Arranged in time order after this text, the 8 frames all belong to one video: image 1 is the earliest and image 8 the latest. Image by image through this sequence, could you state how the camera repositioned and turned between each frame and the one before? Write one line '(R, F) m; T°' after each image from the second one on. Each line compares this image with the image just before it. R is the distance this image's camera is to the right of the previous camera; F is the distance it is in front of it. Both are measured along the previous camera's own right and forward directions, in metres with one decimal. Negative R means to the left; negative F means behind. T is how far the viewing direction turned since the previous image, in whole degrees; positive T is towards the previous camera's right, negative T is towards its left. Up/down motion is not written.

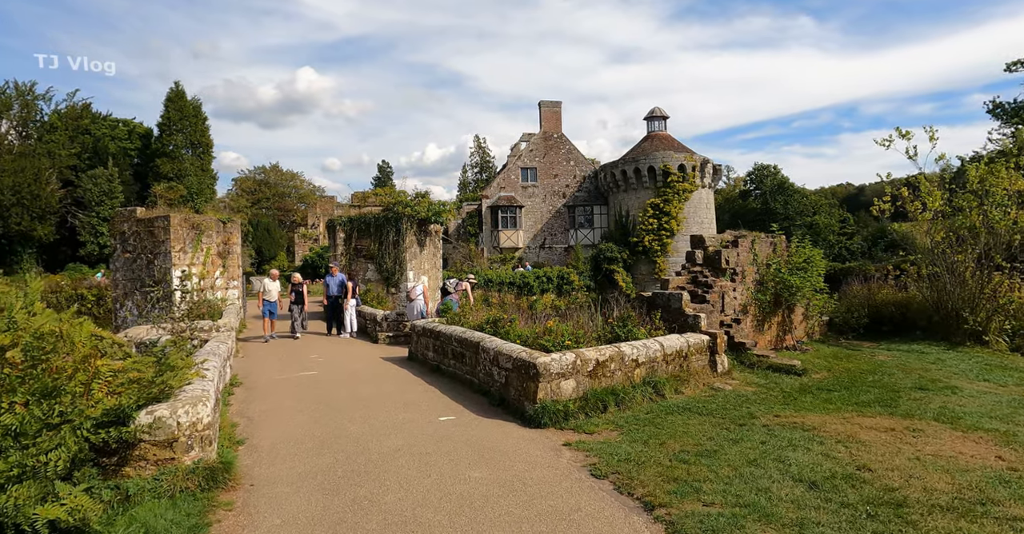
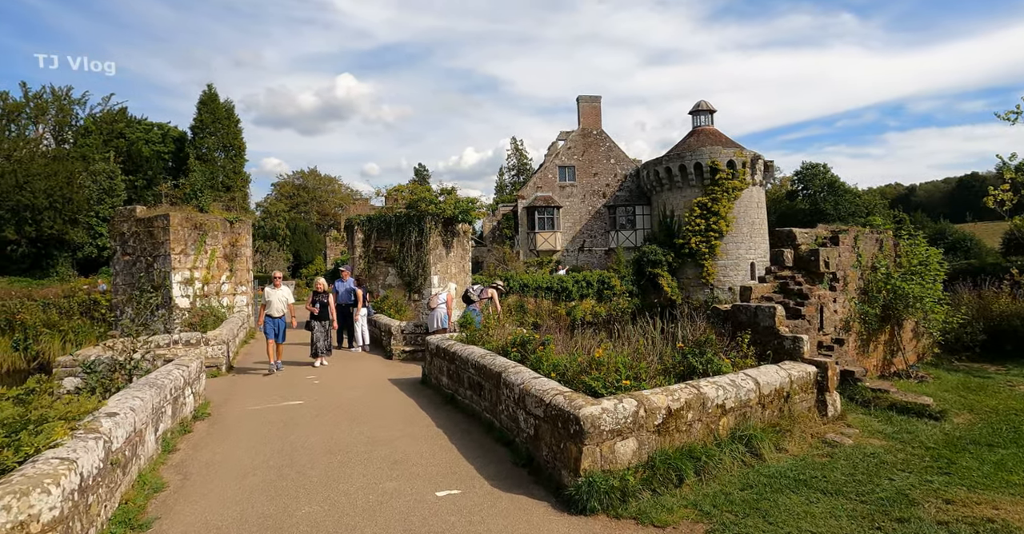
(0.0, +1.9) m; -4°
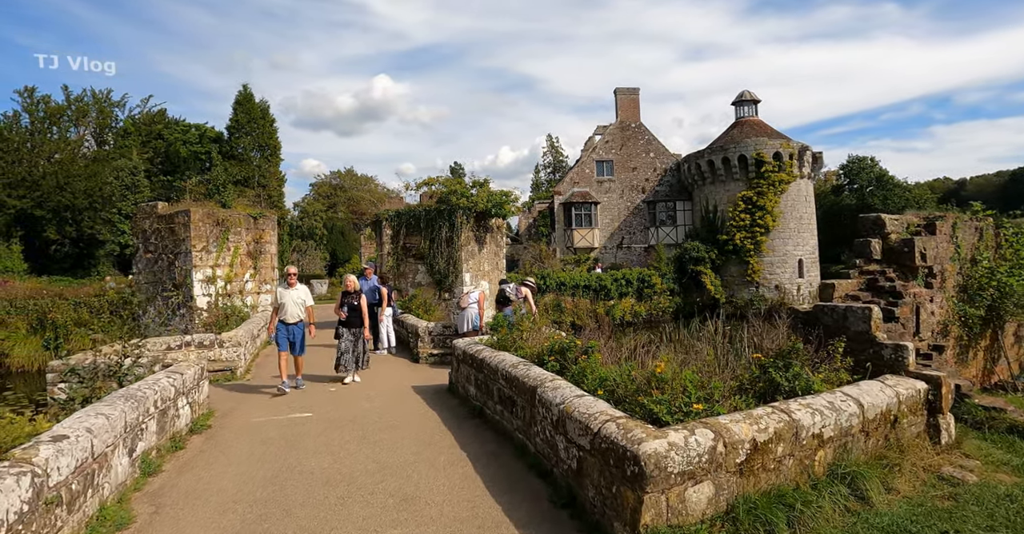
(0.0, +0.9) m; -3°
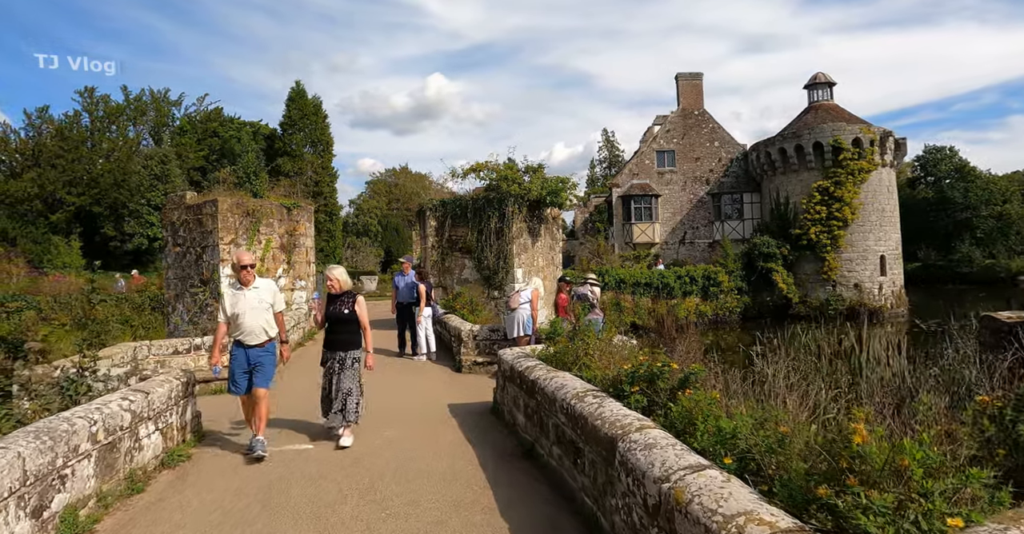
(-0.1, +1.5) m; -5°
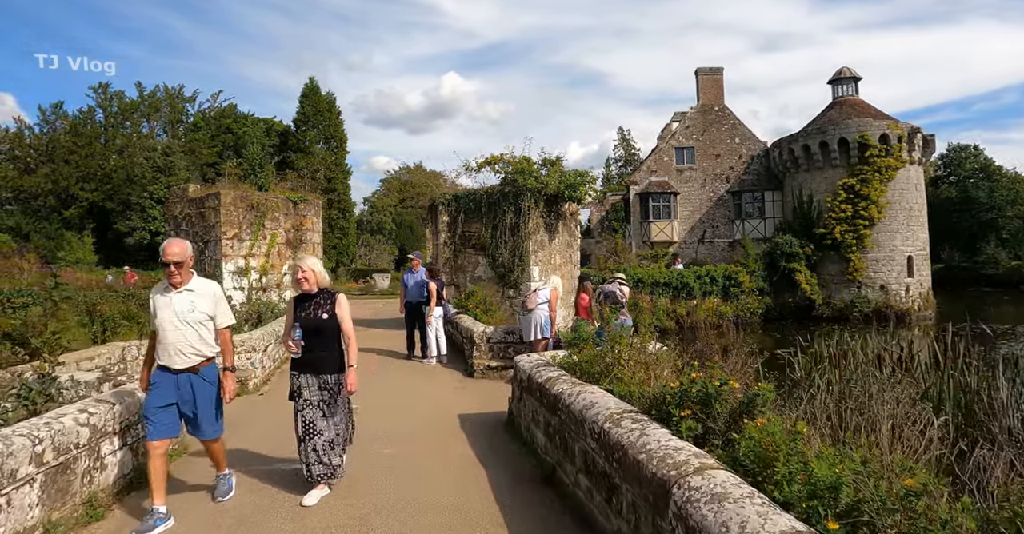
(0.0, +0.6) m; -1°
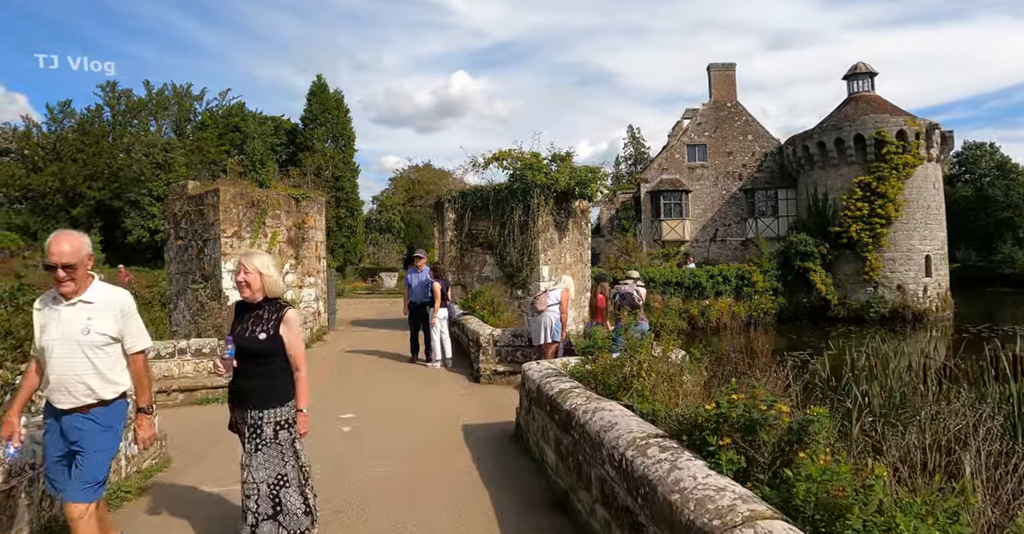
(0.0, +0.4) m; -1°
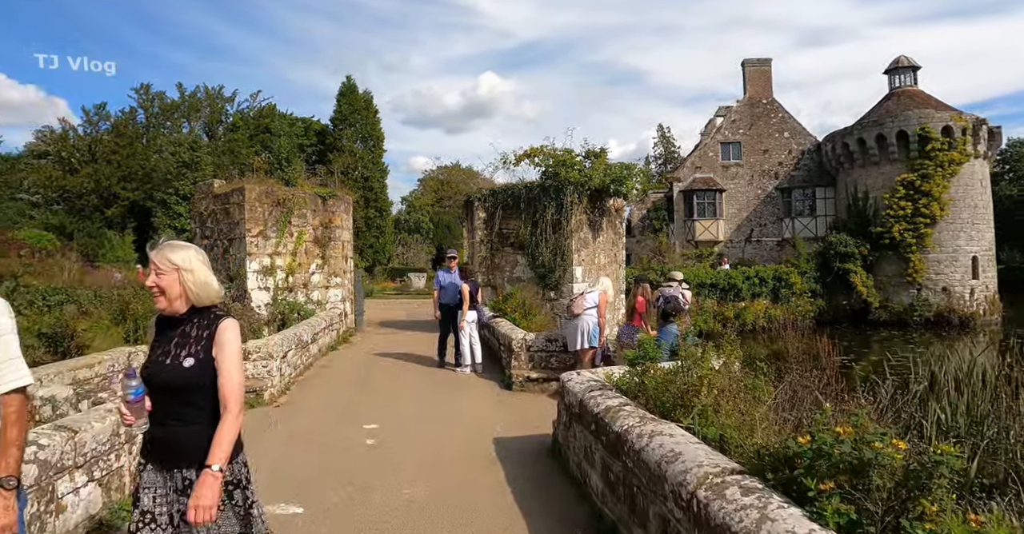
(-0.1, +0.4) m; -3°
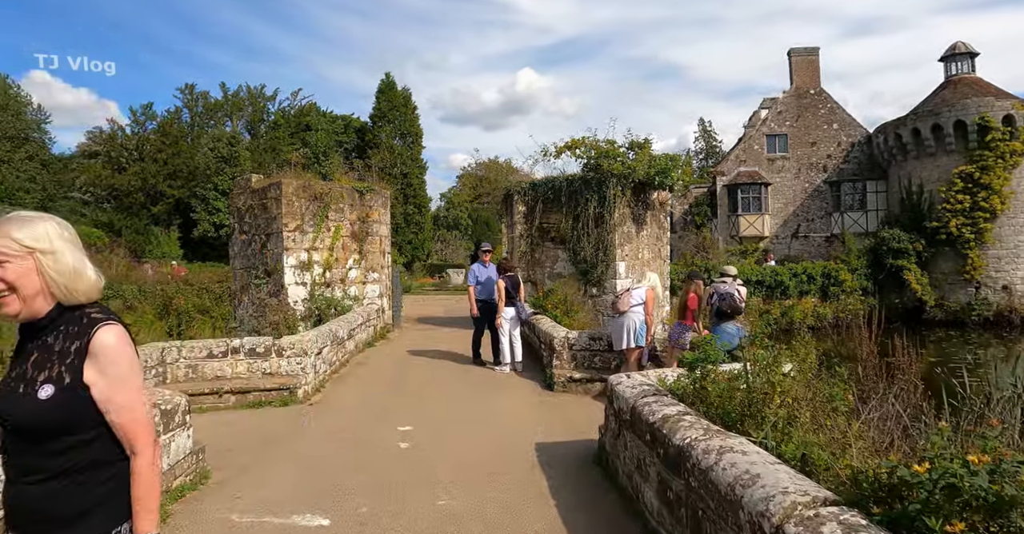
(0.0, +0.3) m; -3°
